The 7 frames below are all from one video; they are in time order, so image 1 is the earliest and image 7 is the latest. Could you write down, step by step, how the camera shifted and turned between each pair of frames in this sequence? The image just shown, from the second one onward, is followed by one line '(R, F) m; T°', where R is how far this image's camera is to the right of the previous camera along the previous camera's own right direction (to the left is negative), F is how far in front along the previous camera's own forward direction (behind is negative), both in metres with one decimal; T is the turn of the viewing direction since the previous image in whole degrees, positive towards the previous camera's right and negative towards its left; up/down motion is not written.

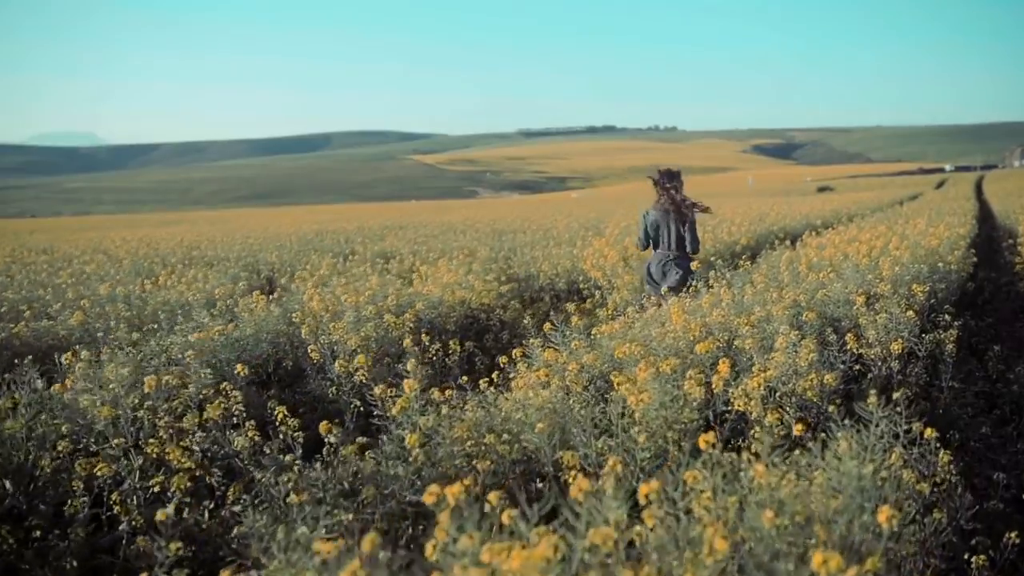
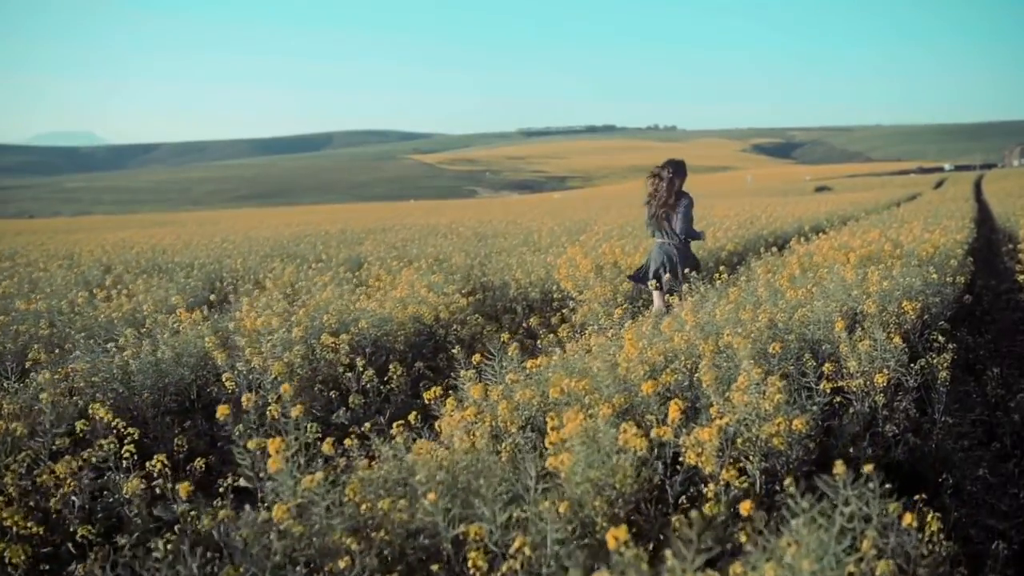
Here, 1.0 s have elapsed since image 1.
(+0.4, +0.6) m; 0°
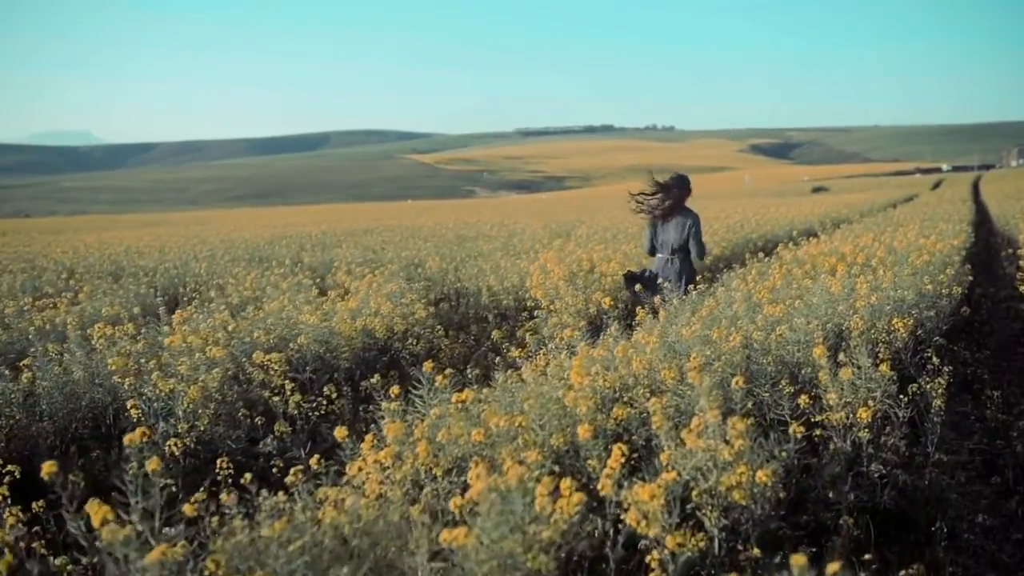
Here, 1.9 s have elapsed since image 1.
(+0.3, +0.6) m; 0°
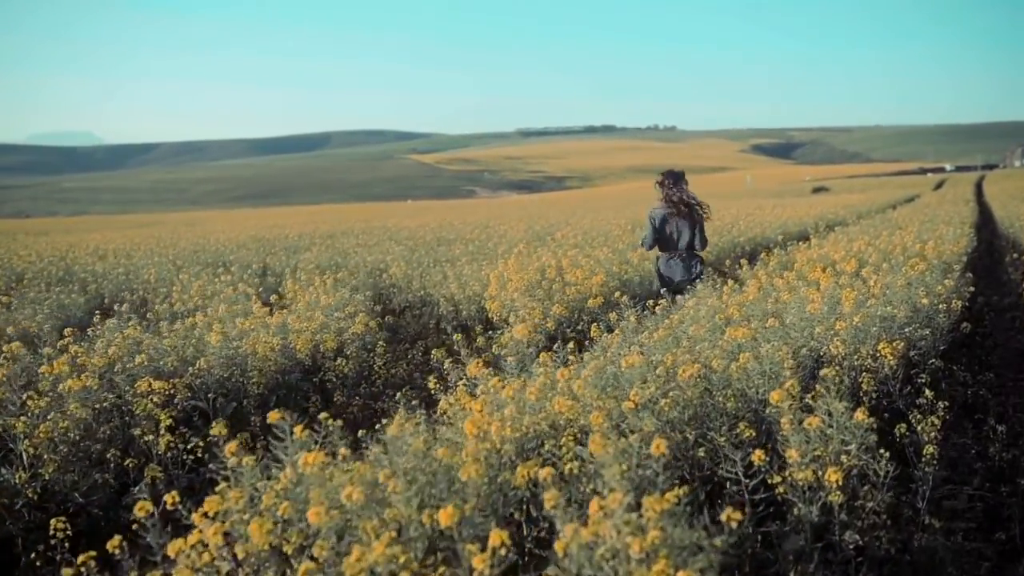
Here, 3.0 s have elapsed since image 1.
(+0.5, +0.8) m; 0°
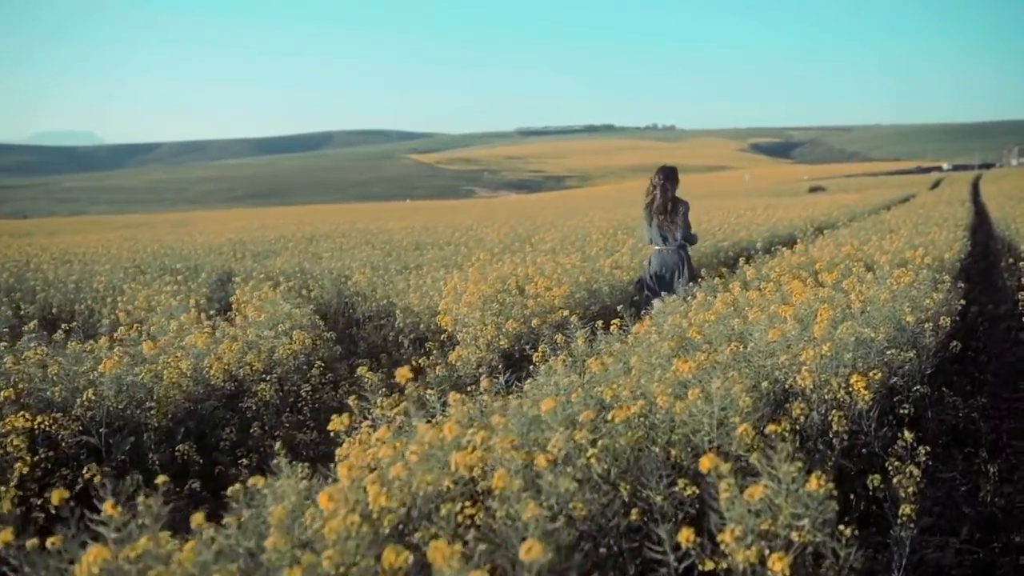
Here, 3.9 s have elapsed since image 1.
(+0.4, +0.6) m; 0°
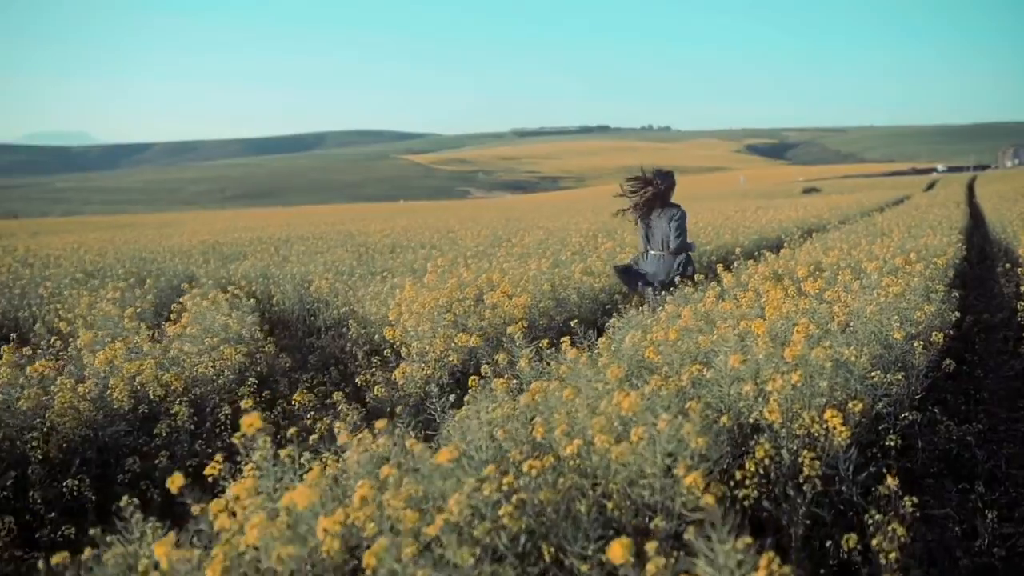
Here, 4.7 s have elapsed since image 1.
(+0.3, +0.6) m; 0°
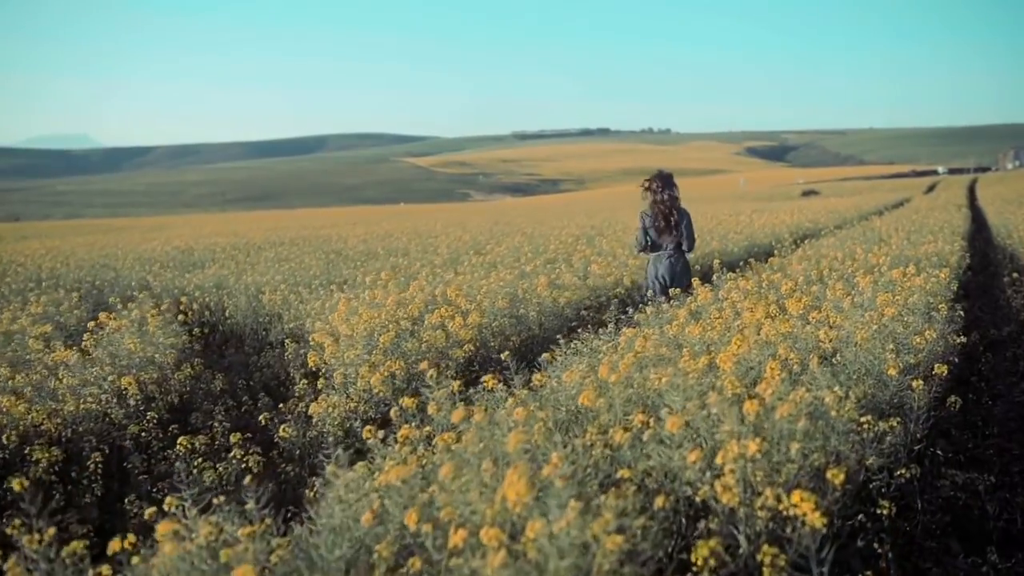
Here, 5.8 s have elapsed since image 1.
(+0.4, +0.8) m; 0°
